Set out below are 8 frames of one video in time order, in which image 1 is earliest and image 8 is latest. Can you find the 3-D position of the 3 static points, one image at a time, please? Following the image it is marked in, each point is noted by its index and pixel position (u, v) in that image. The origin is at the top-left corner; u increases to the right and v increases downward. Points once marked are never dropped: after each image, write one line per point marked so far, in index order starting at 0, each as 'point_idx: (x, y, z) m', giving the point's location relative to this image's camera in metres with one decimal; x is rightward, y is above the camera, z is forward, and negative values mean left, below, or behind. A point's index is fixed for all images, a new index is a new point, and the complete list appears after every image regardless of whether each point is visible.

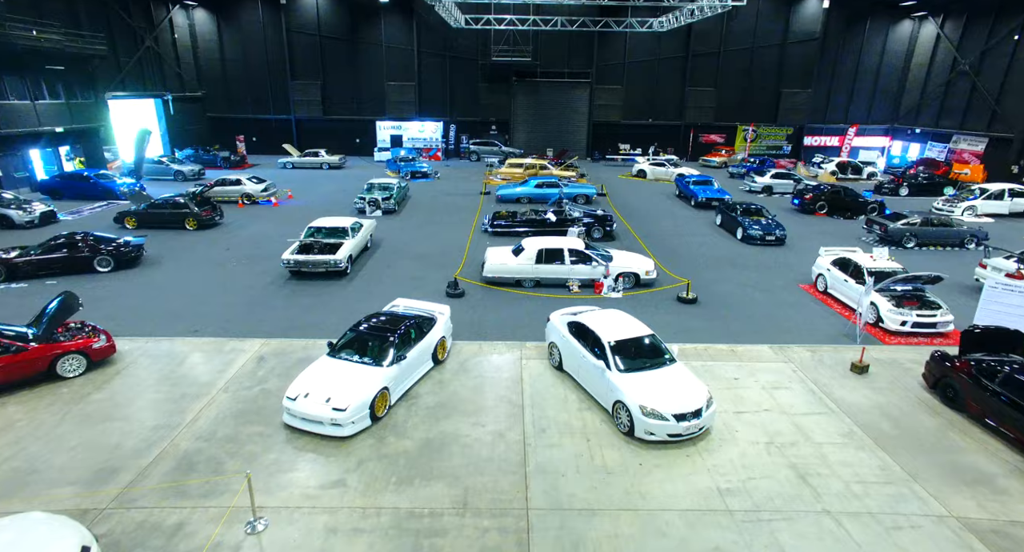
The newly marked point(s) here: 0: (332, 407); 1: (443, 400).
0: (-2.8, -2.0, +7.8) m
1: (-1.2, -2.2, +9.0) m
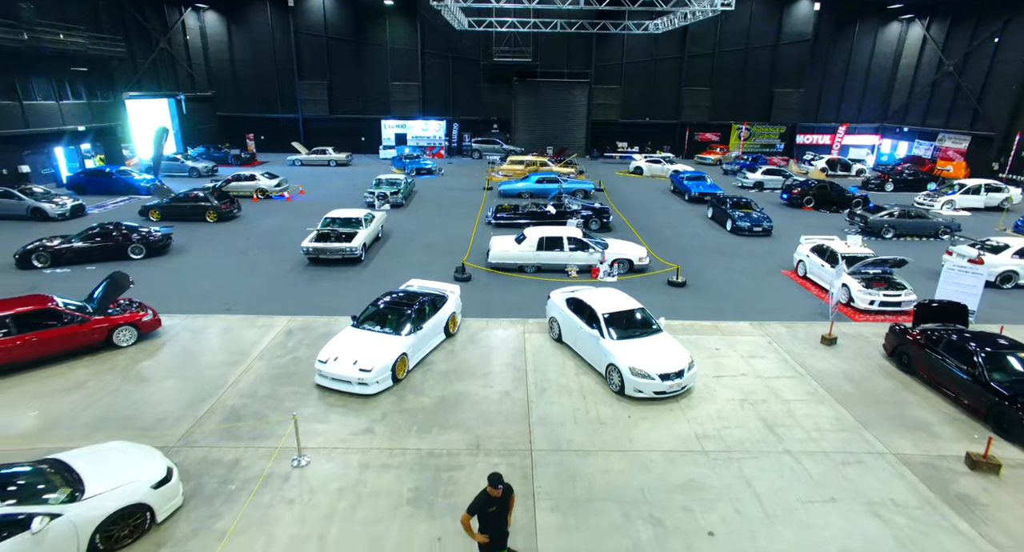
0: (-2.7, -1.6, +8.9) m
1: (-1.1, -1.8, +10.1) m
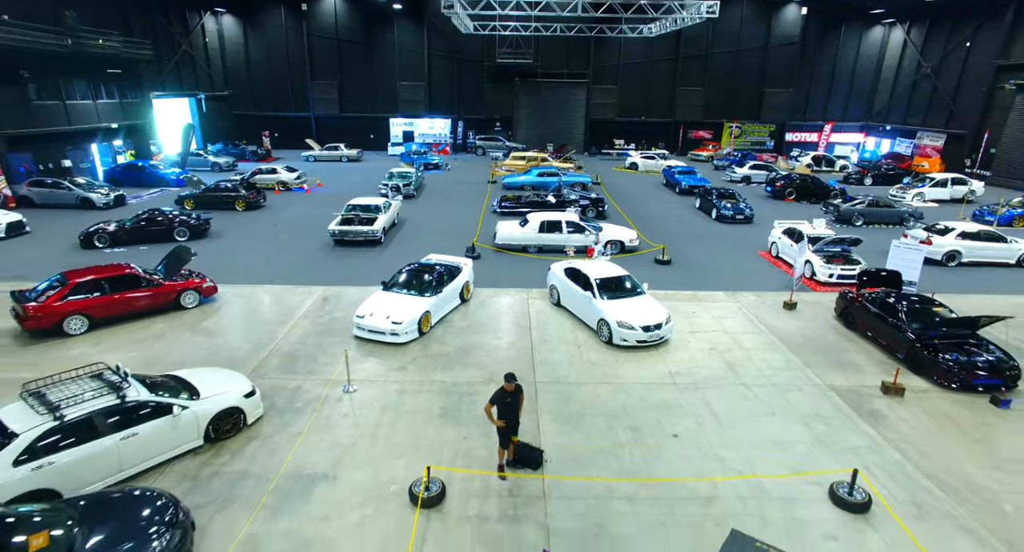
0: (-2.6, -0.9, +10.8) m
1: (-1.0, -1.1, +12.0) m
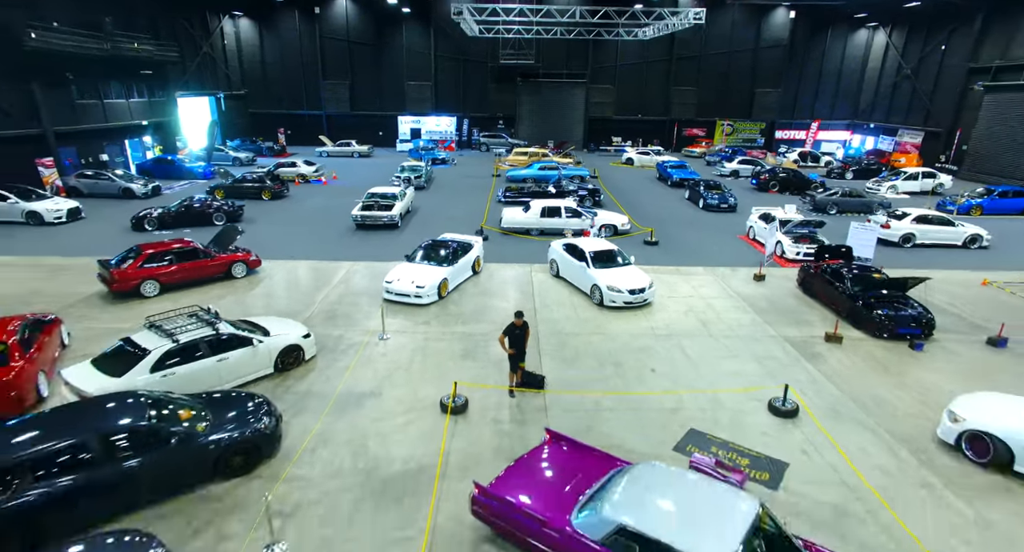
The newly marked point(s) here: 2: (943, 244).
0: (-2.4, -0.2, +12.7) m
1: (-0.8, -0.4, +13.9) m
2: (+14.6, +1.1, +17.1) m
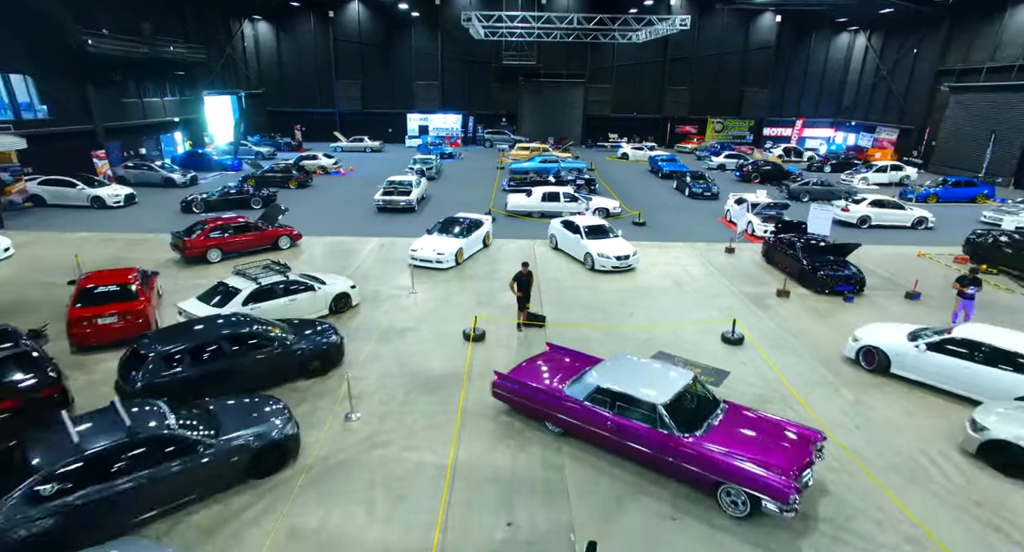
0: (-2.2, +0.7, +15.1) m
1: (-0.6, +0.5, +16.3) m
2: (+14.8, +2.0, +19.5) m
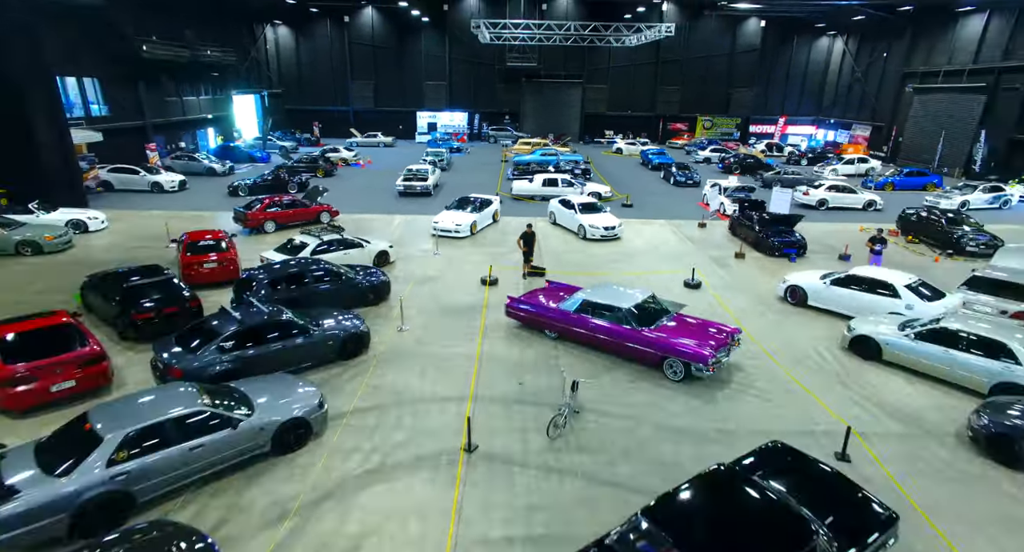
0: (-2.0, +1.8, +18.1) m
1: (-0.4, +1.7, +19.3) m
2: (+15.0, +3.1, +22.5) m
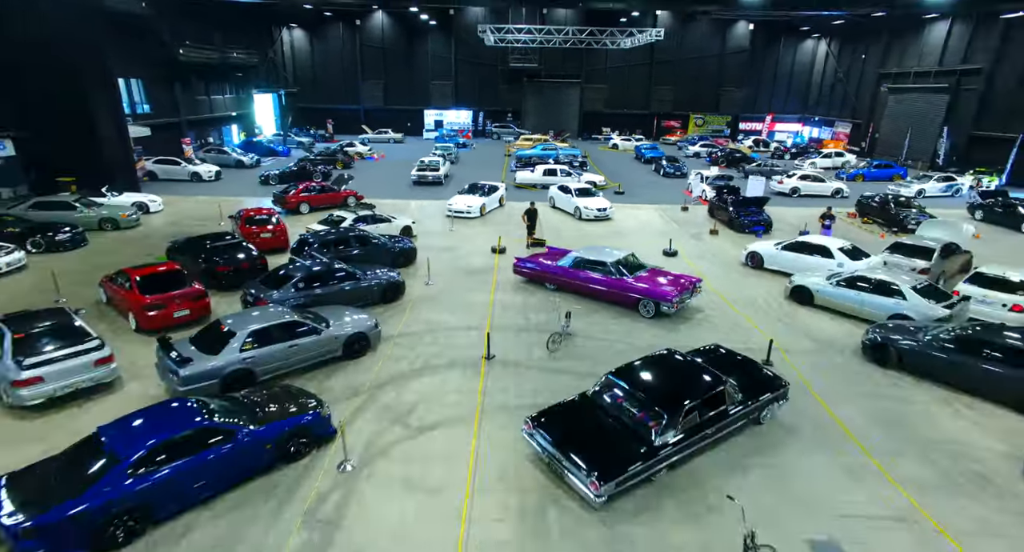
0: (-1.9, +2.8, +20.7) m
1: (-0.2, +2.6, +21.9) m
2: (+15.2, +4.0, +25.0) m
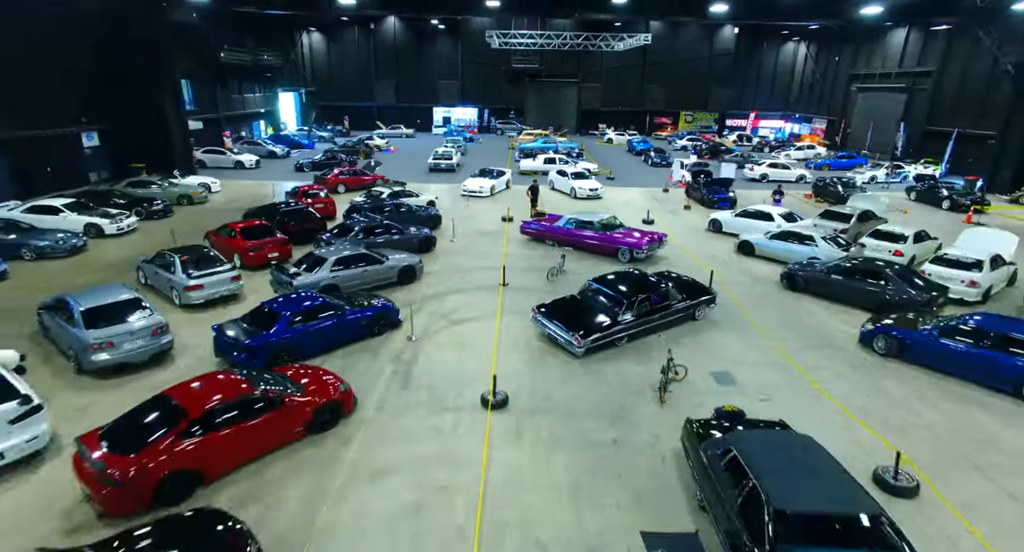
0: (-1.6, +4.2, +24.3) m
1: (0.0, +4.0, +25.5) m
2: (+15.5, +5.4, +28.6) m
